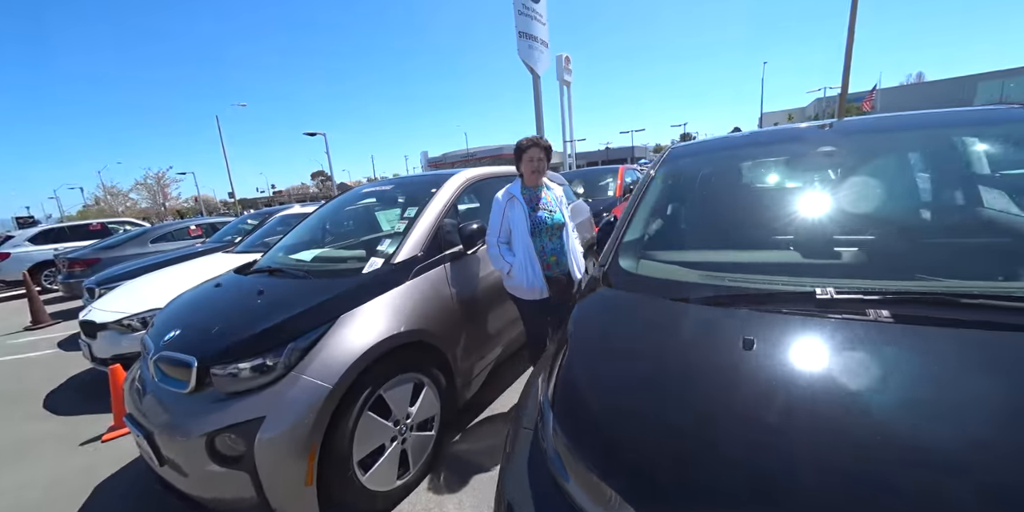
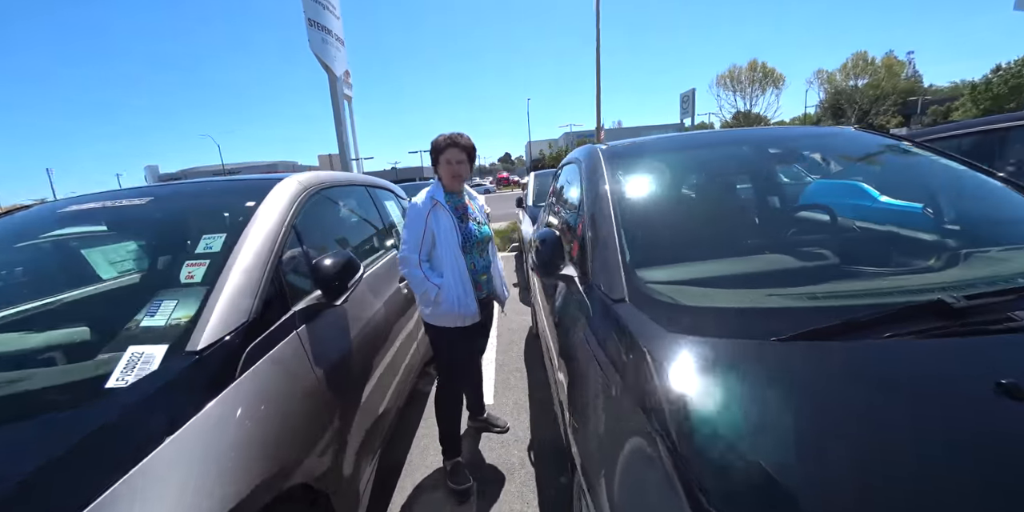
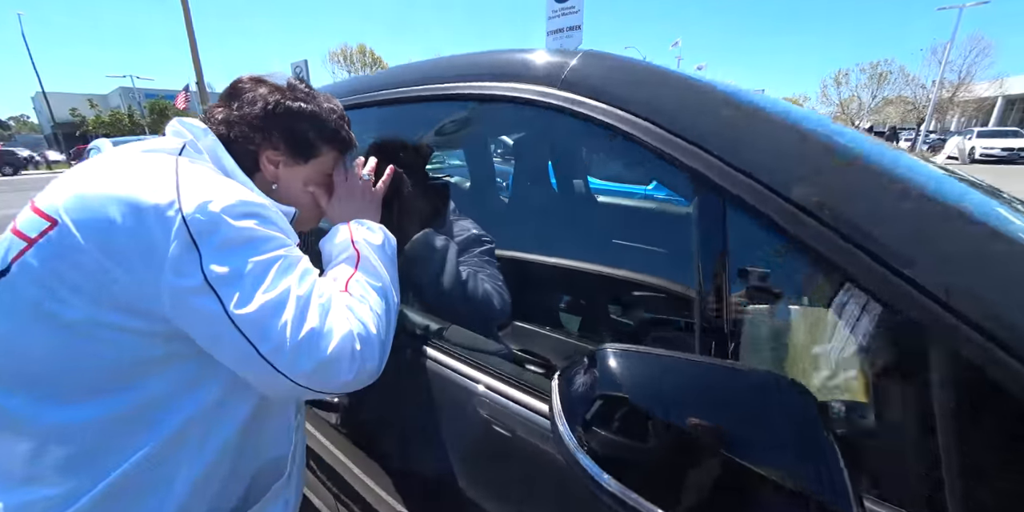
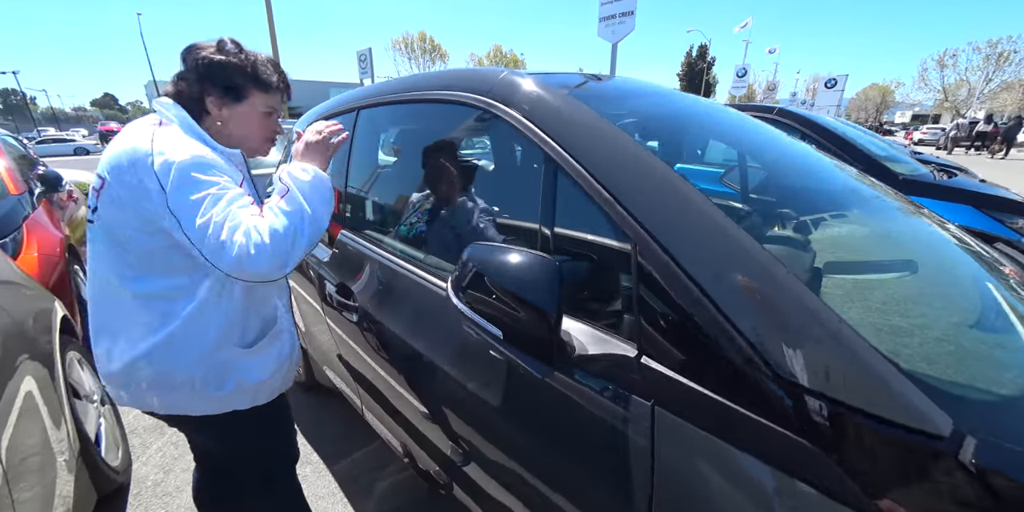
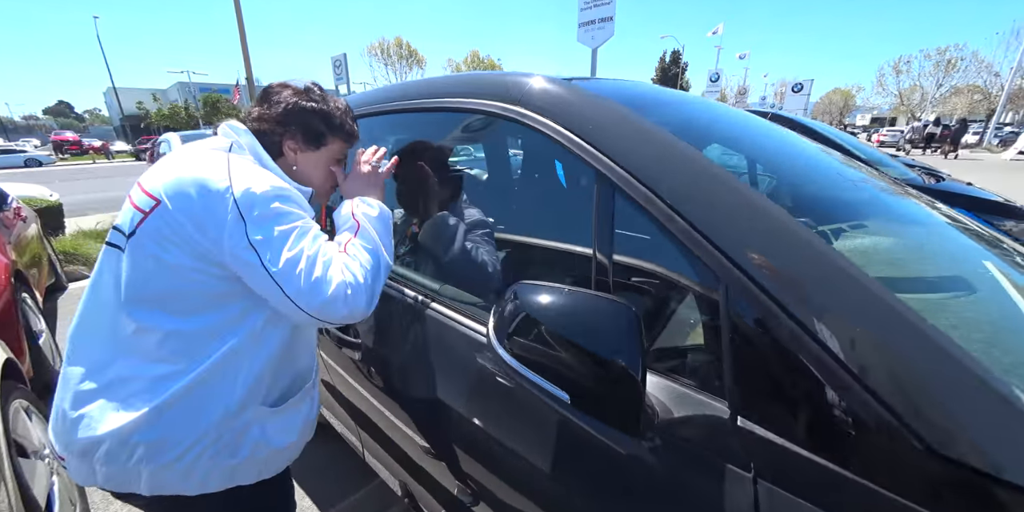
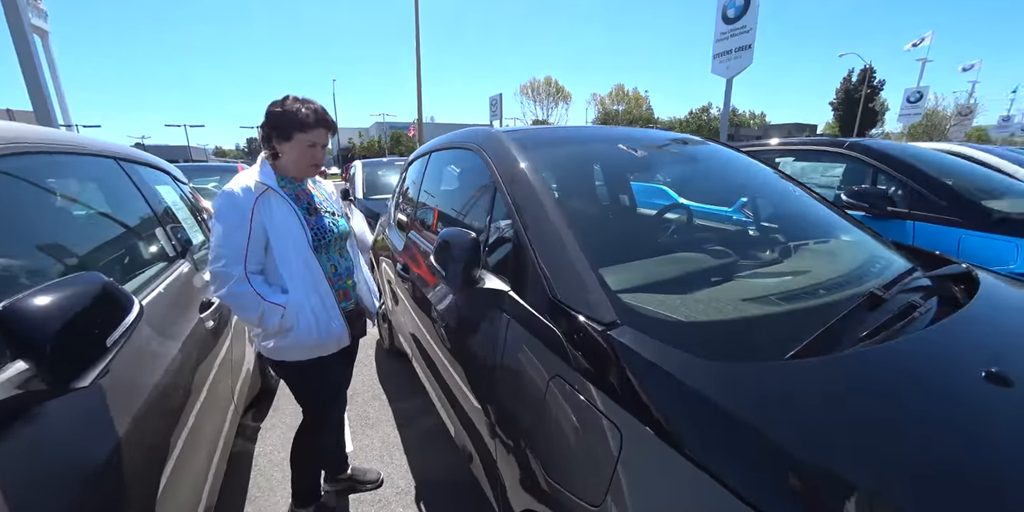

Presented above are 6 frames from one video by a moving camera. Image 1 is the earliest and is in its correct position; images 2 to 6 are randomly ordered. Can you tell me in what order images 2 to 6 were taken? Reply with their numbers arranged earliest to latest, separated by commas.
2, 6, 4, 5, 3
